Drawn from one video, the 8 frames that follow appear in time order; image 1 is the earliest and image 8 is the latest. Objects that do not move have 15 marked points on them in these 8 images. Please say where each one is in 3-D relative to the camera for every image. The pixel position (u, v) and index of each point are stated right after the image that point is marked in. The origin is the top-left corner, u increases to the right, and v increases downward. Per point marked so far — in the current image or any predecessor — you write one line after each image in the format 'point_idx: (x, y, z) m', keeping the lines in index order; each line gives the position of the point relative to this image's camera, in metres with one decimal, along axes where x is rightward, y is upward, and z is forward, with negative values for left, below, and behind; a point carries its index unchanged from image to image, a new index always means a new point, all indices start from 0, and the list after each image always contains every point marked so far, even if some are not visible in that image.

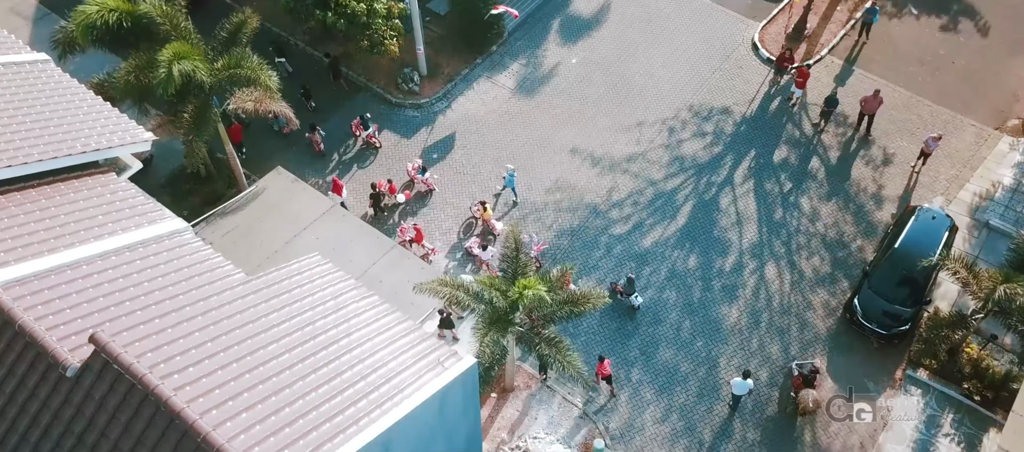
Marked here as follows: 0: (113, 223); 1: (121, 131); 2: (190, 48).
0: (-7.2, 0.0, +14.2) m
1: (-7.9, +1.9, +16.0) m
2: (-7.8, +4.3, +19.3) m
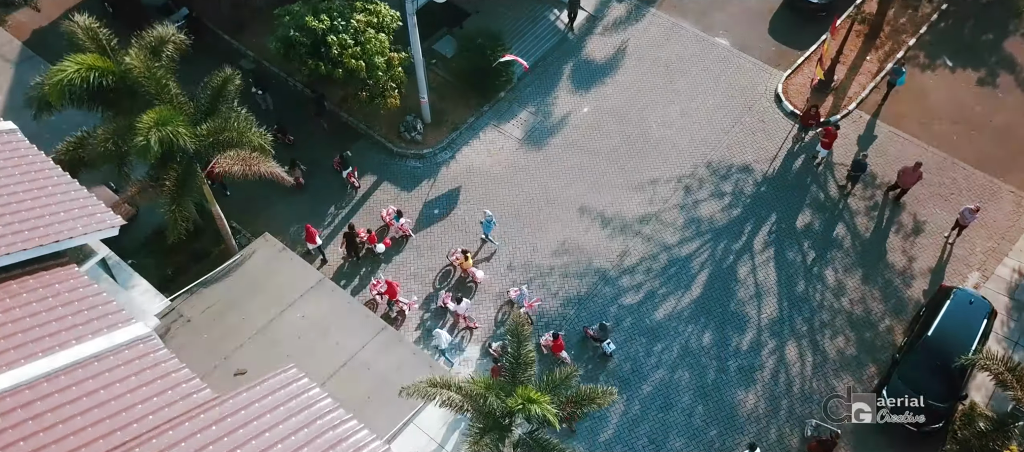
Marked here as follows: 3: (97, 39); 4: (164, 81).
0: (-7.3, -1.7, +12.9) m
1: (-7.9, +0.2, +14.8) m
2: (-7.8, +2.5, +18.0) m
3: (-10.0, +4.4, +19.0) m
4: (-8.1, +3.4, +18.5) m
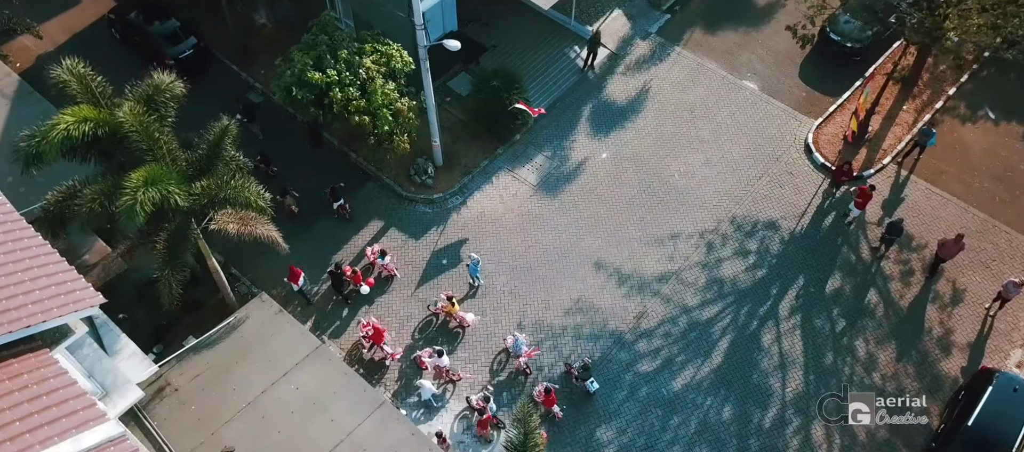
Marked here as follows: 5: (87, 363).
0: (-7.2, -3.1, +11.9) m
1: (-7.8, -1.2, +13.7) m
2: (-7.5, +1.2, +17.0) m
3: (-9.6, +3.1, +18.1) m
4: (-7.8, +2.0, +17.5) m
5: (-8.8, -2.8, +16.4) m
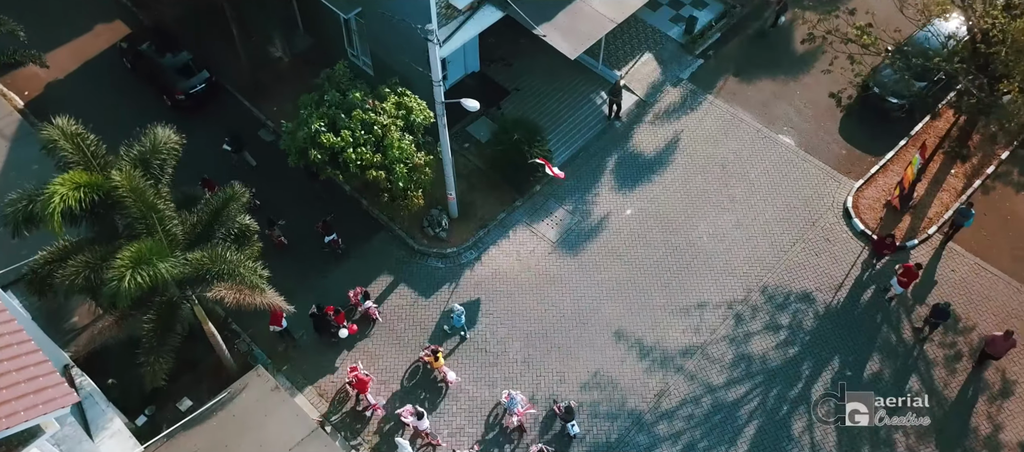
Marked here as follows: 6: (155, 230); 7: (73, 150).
0: (-7.2, -4.6, +10.7) m
1: (-7.7, -2.6, +12.6) m
2: (-7.2, -0.3, +15.9) m
3: (-9.2, +1.7, +17.0) m
4: (-7.5, +0.5, +16.4) m
5: (-8.7, -4.3, +15.3) m
6: (-7.4, -0.2, +16.4) m
7: (-9.3, +1.6, +16.9) m
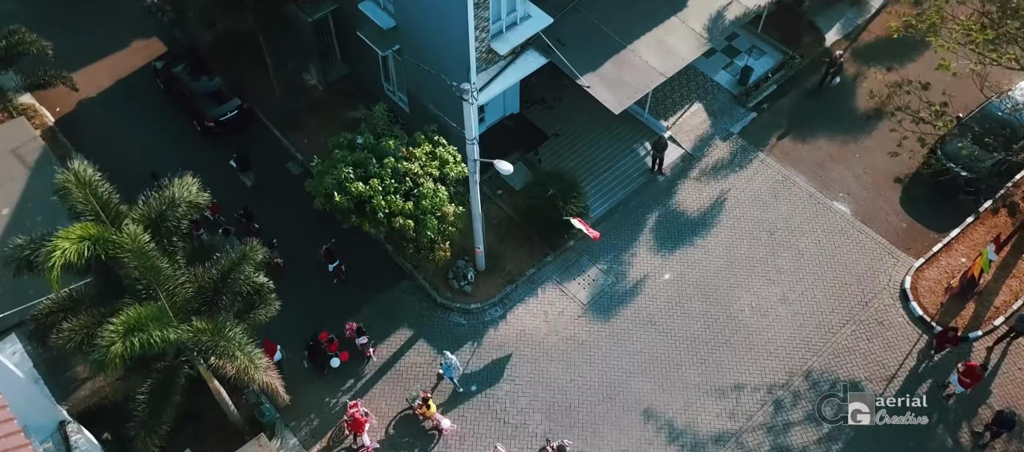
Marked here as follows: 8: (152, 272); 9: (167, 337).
0: (-7.3, -5.7, +9.8) m
1: (-7.5, -3.8, +11.7) m
2: (-6.7, -1.5, +15.0) m
3: (-8.6, +0.6, +16.2) m
4: (-6.9, -0.7, +15.4) m
5: (-8.5, -5.3, +14.4) m
6: (-6.9, -1.3, +15.5) m
7: (-8.7, +0.6, +16.1) m
8: (-7.1, -0.9, +15.3) m
9: (-6.5, -2.1, +14.7) m
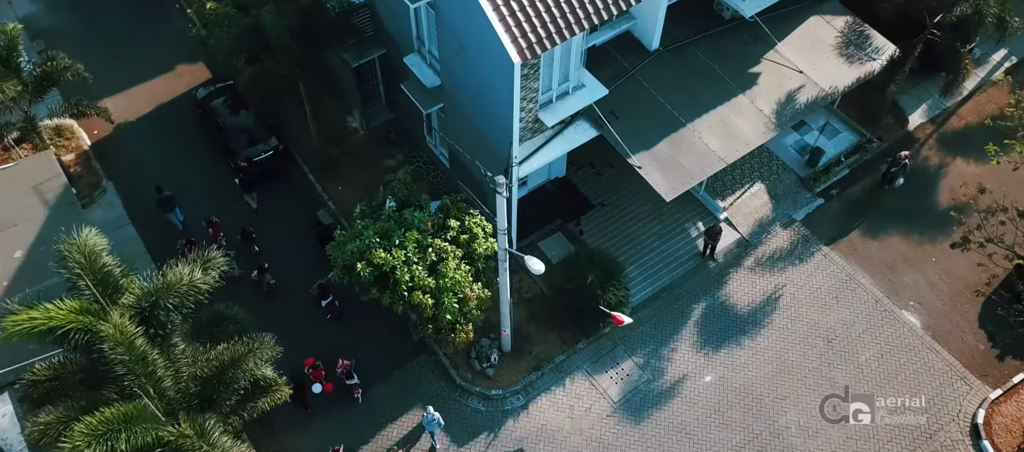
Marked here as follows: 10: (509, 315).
0: (-7.8, -7.2, +8.7) m
1: (-7.7, -5.3, +10.6) m
2: (-6.5, -3.1, +13.8) m
3: (-8.1, -0.8, +15.1) m
4: (-6.6, -2.2, +14.3) m
5: (-8.6, -6.8, +13.4) m
6: (-6.6, -2.9, +14.3) m
7: (-8.2, -0.9, +15.0) m
8: (-6.8, -2.4, +14.2) m
9: (-6.3, -3.7, +13.5) m
10: (-0.1, -2.2, +19.9) m
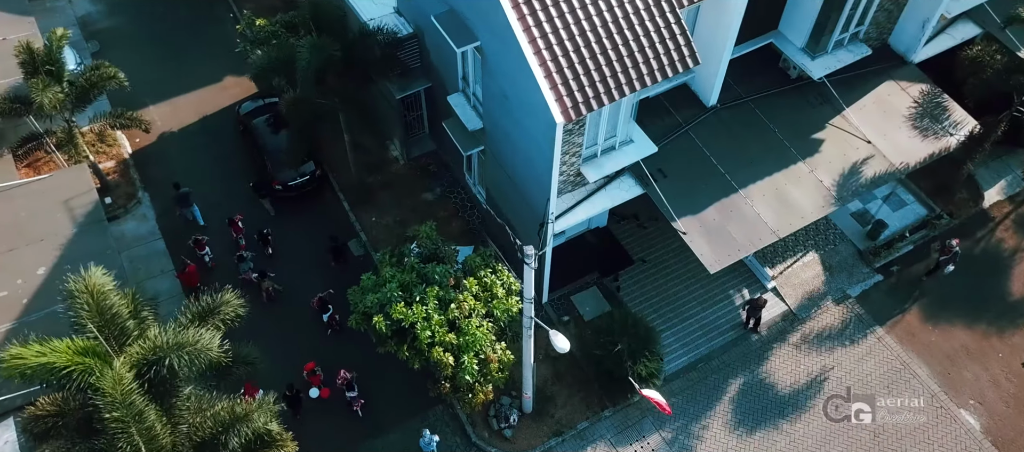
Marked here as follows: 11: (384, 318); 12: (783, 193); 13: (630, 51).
0: (-8.3, -7.9, +8.2) m
1: (-8.0, -6.0, +10.1) m
2: (-6.4, -4.0, +13.2) m
3: (-7.7, -1.5, +14.6) m
4: (-6.4, -3.1, +13.7) m
5: (-8.8, -7.4, +12.9) m
6: (-6.5, -3.8, +13.7) m
7: (-7.8, -1.6, +14.5) m
8: (-6.6, -3.3, +13.6) m
9: (-6.3, -4.6, +12.9) m
10: (+0.4, -3.6, +18.9) m
11: (-3.0, -2.1, +17.8) m
12: (+6.8, +0.8, +19.7) m
13: (+2.5, +3.7, +16.6) m
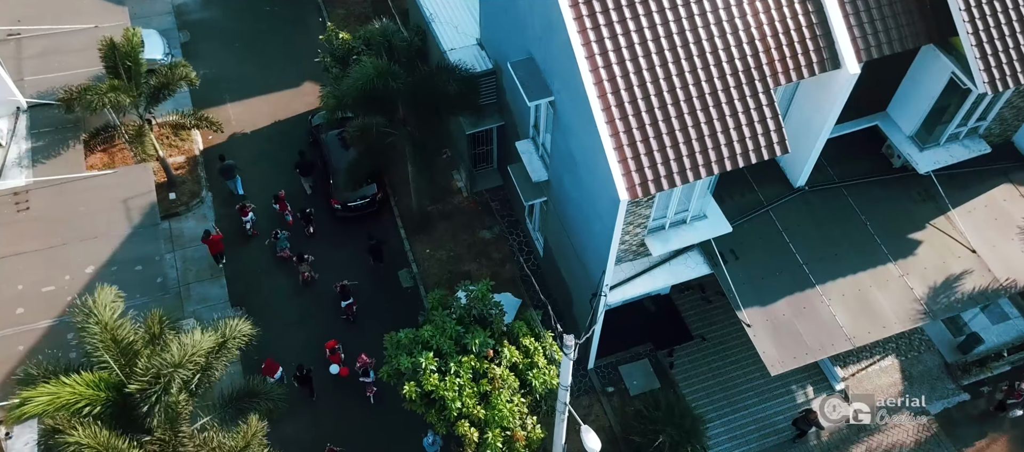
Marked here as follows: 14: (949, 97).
0: (-9.2, -8.2, +8.0) m
1: (-8.4, -6.4, +9.8) m
2: (-6.3, -4.6, +12.7) m
3: (-7.1, -2.0, +14.2) m
4: (-6.1, -3.7, +13.2) m
5: (-9.2, -7.7, +12.7) m
6: (-6.3, -4.3, +13.2) m
7: (-7.2, -2.0, +14.2) m
8: (-6.3, -3.8, +13.1) m
9: (-6.3, -5.2, +12.4) m
10: (+1.1, -5.1, +17.7) m
11: (-2.2, -3.1, +16.9) m
12: (+8.0, -1.6, +17.8) m
13: (+3.8, +1.8, +15.1) m
14: (+9.7, +2.8, +17.6) m
